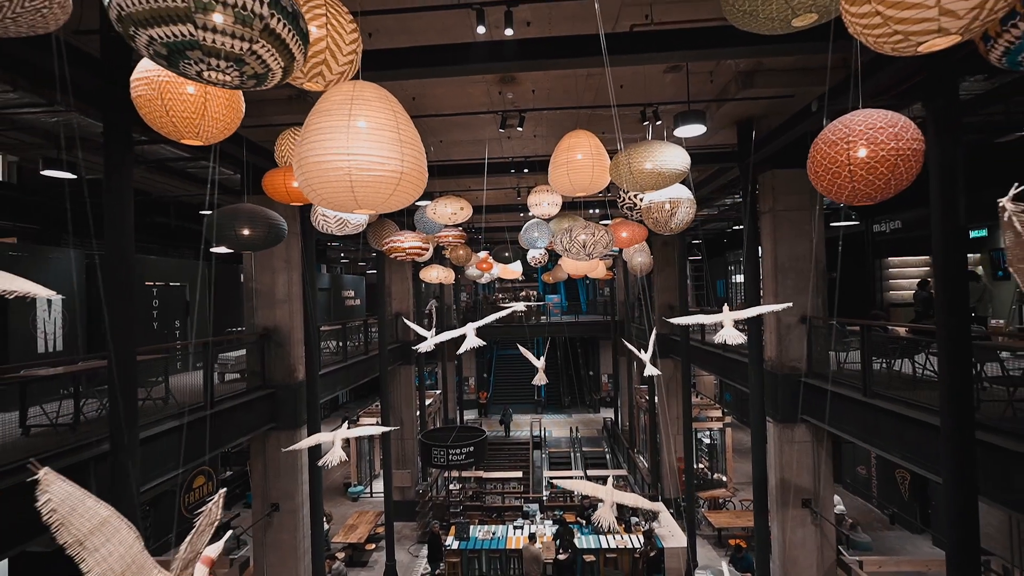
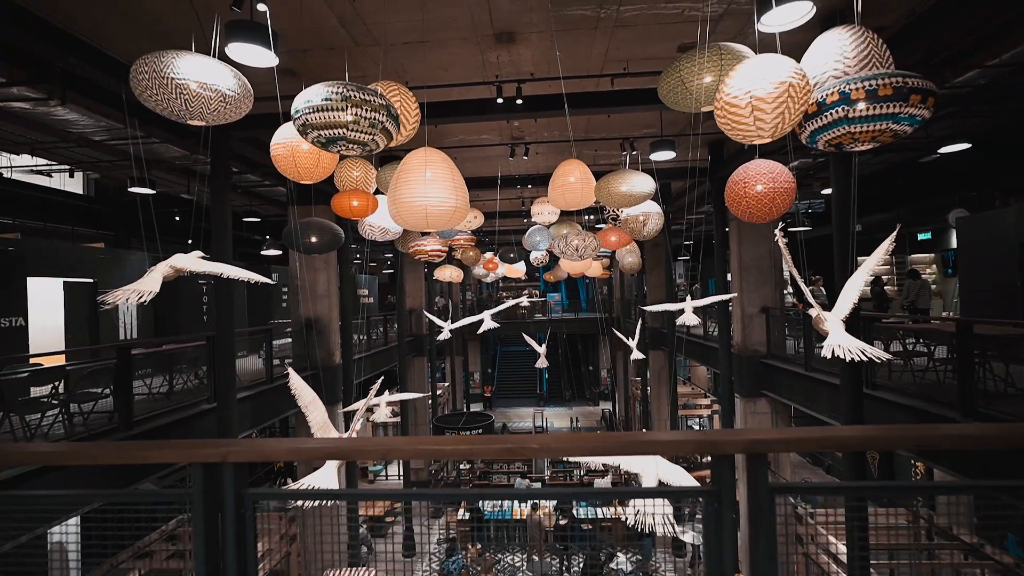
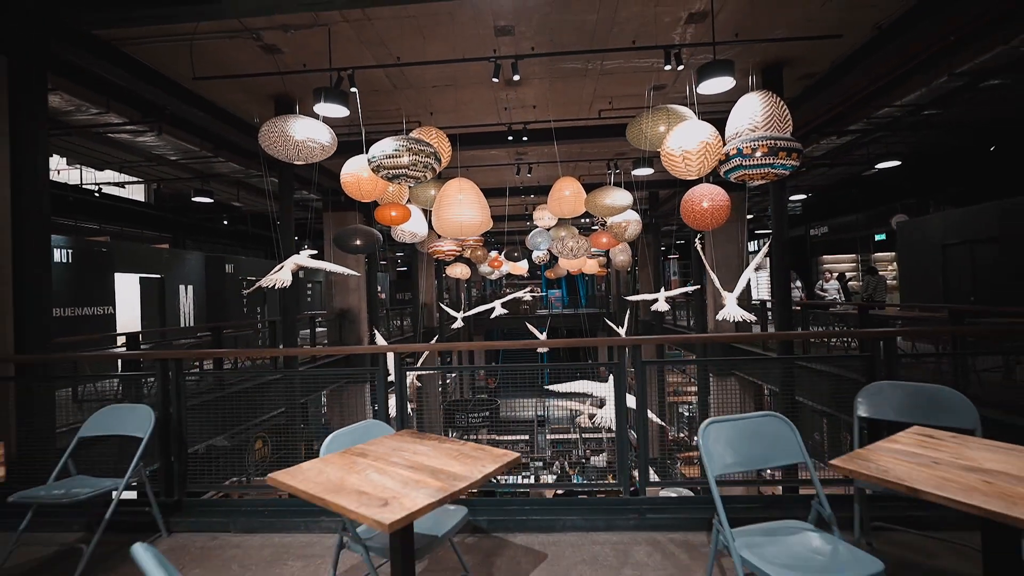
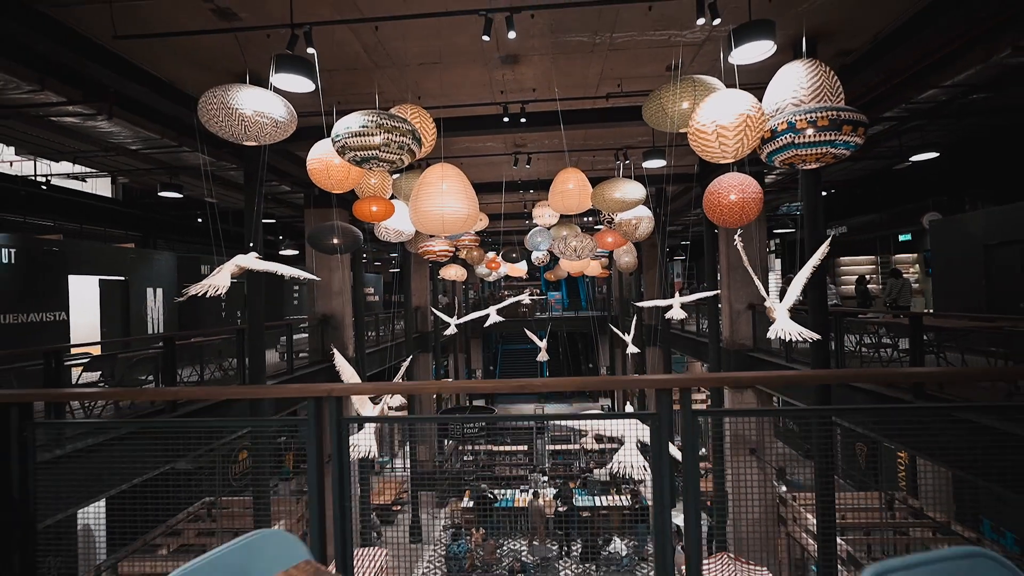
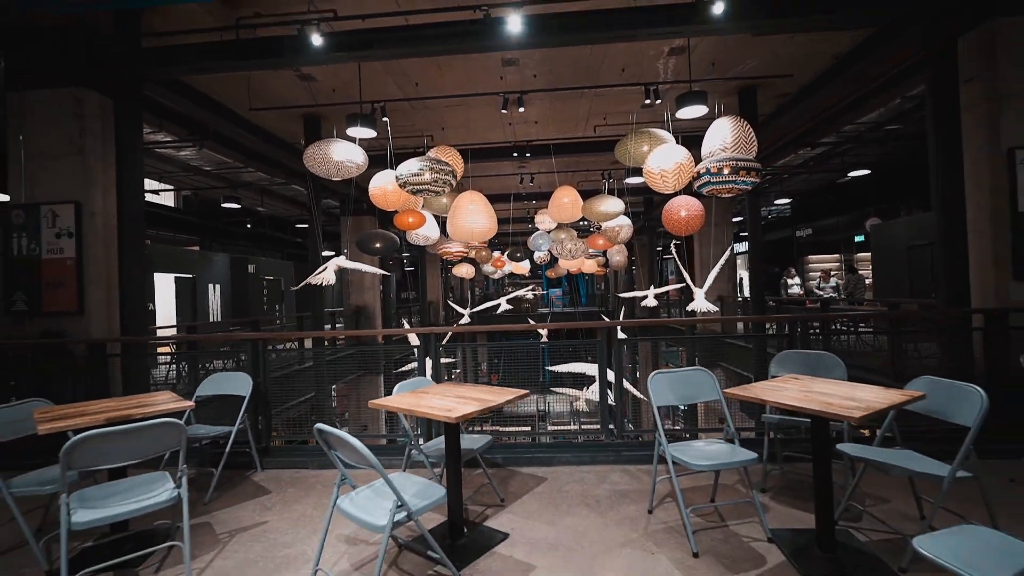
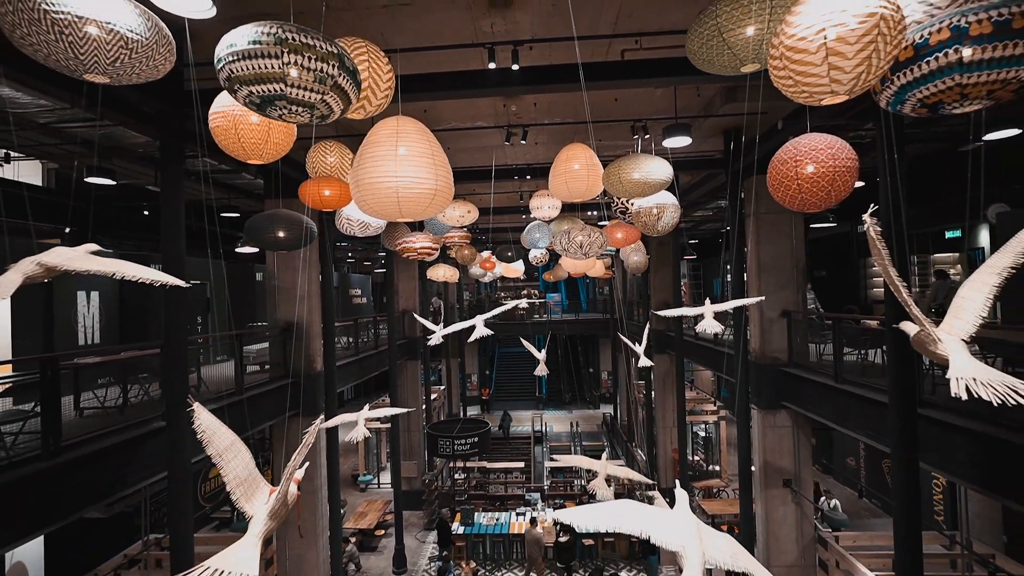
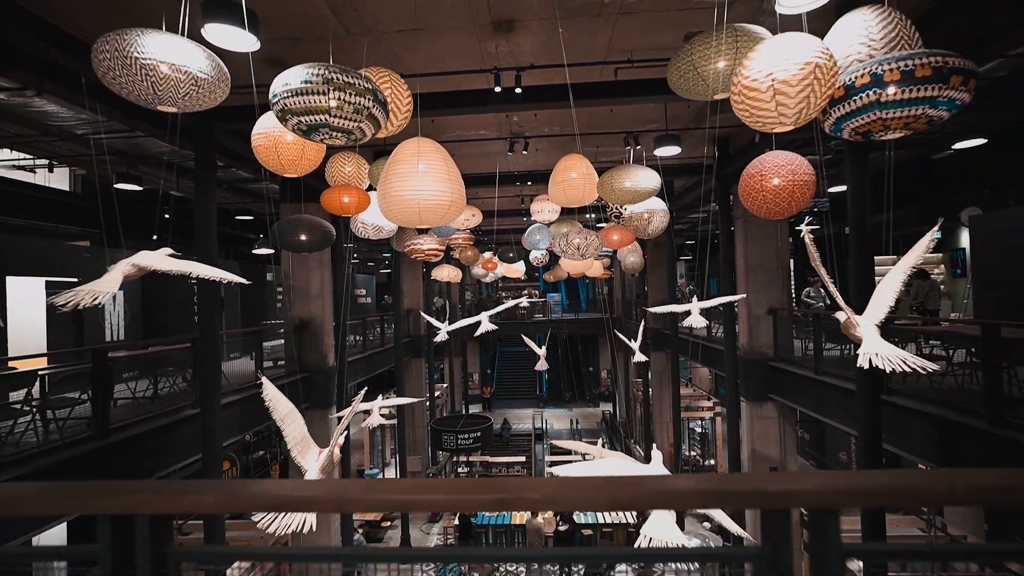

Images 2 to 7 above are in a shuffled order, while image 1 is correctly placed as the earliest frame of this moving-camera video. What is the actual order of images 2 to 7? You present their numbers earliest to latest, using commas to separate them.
6, 7, 2, 4, 3, 5
